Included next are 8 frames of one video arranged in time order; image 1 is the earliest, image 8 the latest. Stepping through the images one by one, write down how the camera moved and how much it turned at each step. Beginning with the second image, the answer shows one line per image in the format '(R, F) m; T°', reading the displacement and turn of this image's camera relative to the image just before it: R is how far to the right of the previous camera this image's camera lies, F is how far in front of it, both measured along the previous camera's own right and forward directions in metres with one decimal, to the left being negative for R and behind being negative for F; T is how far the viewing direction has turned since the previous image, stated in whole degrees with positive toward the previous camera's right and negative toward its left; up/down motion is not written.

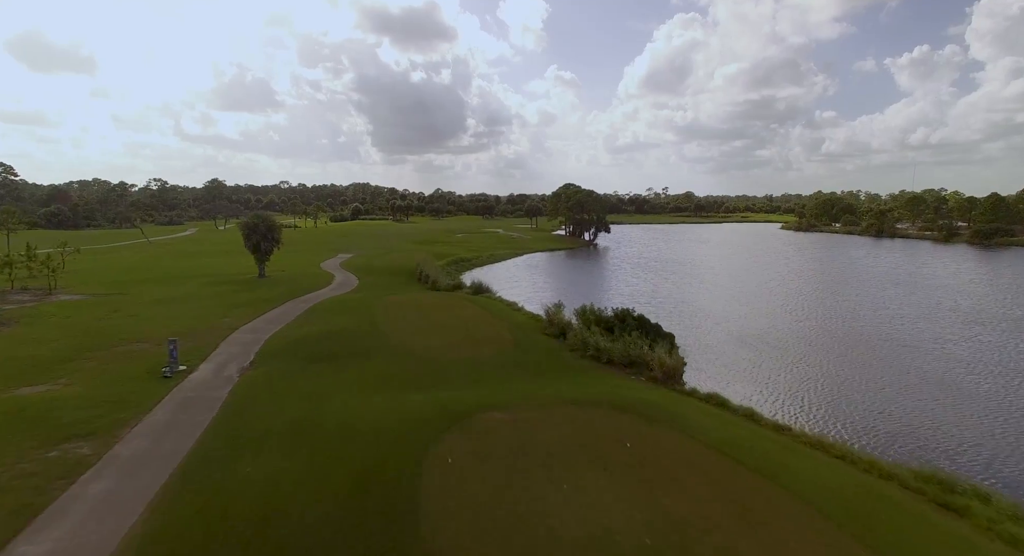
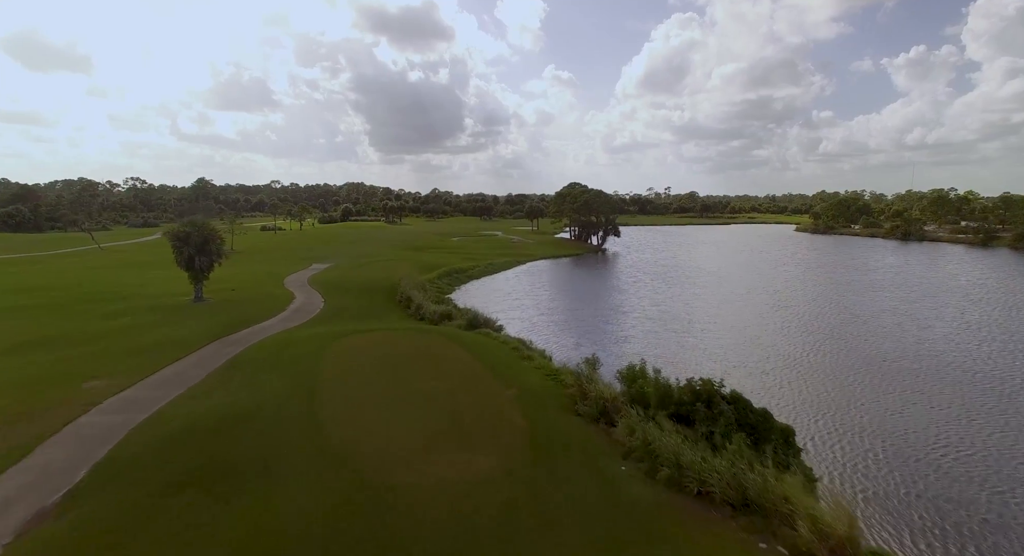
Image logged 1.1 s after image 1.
(-0.5, +10.6) m; 0°
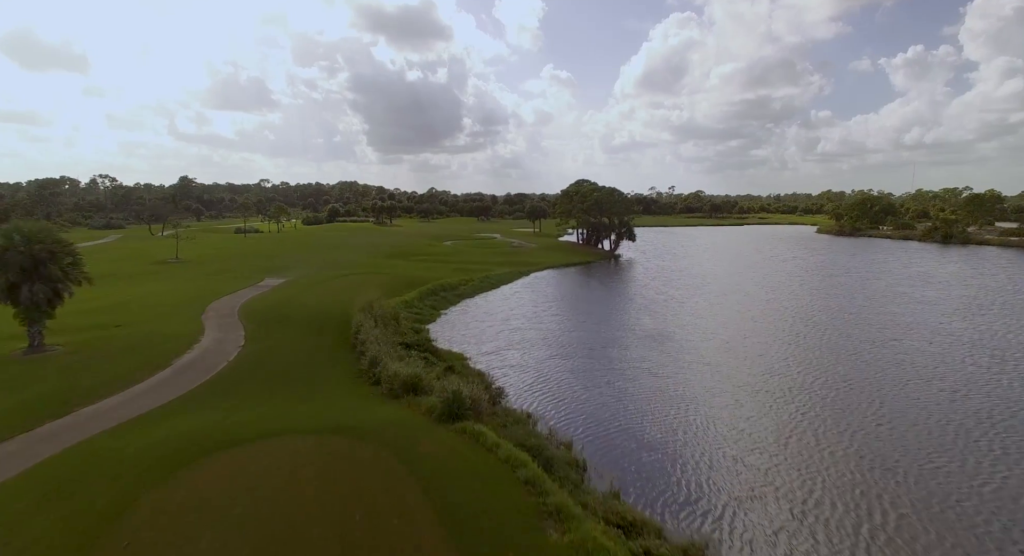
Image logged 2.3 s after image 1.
(-0.3, +13.6) m; 0°
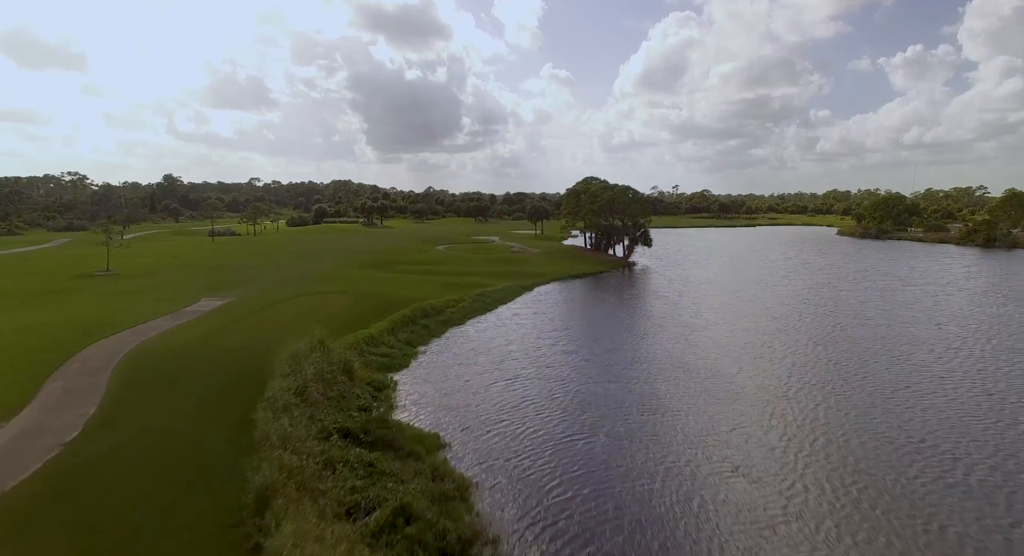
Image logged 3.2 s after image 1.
(-0.1, +11.7) m; 0°
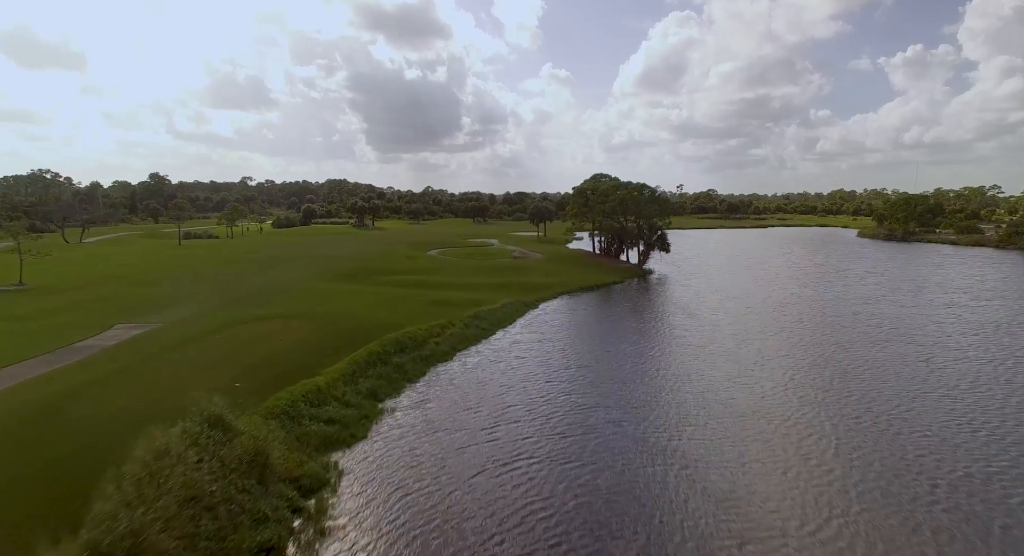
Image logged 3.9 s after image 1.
(-0.1, +9.9) m; 0°
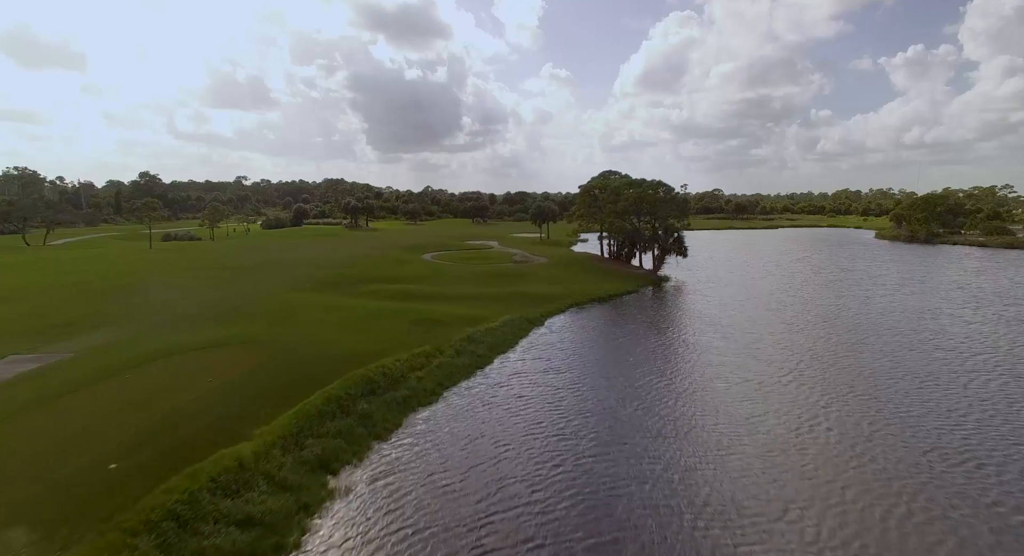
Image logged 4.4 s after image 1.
(-0.1, +7.5) m; 0°
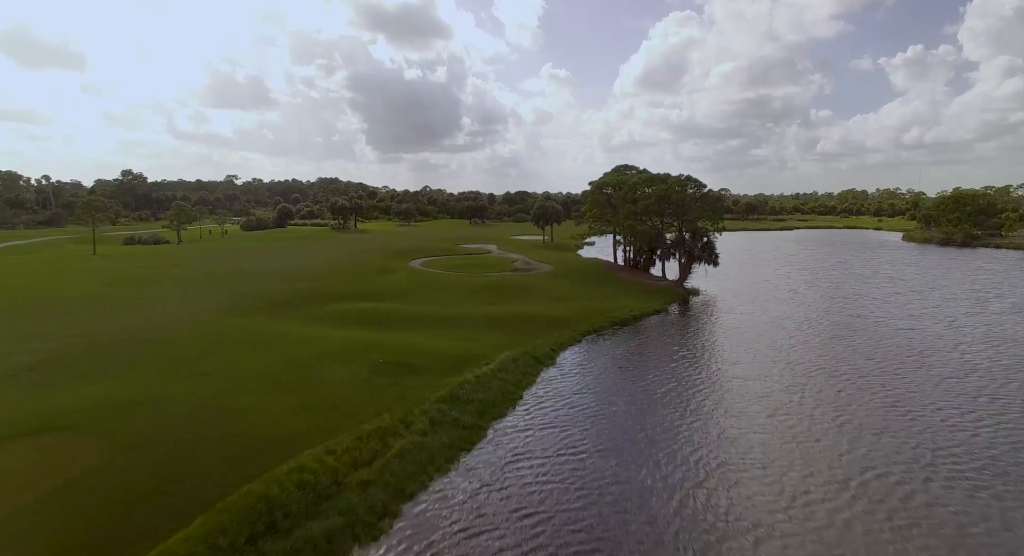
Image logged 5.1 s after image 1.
(-0.1, +11.0) m; 0°
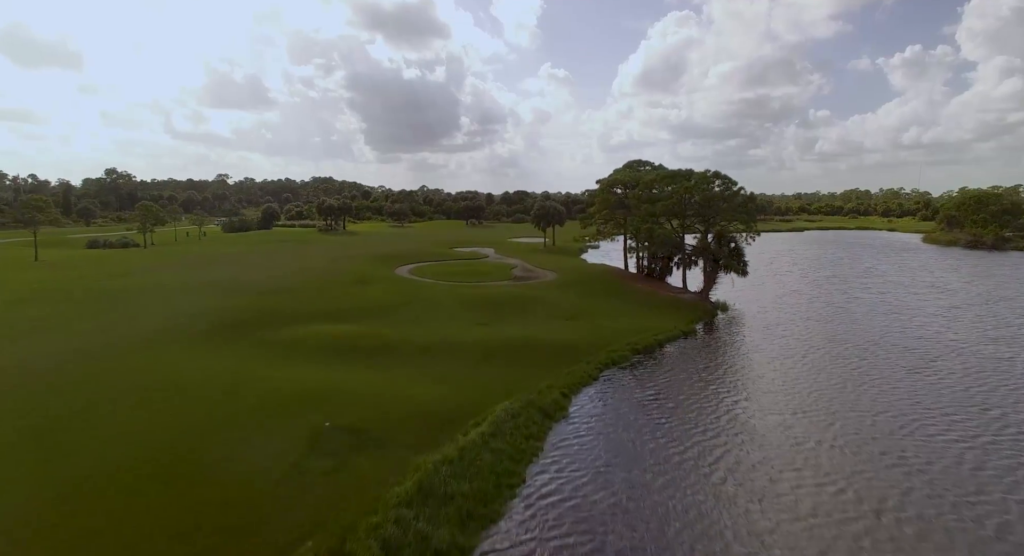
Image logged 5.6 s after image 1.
(0.0, +8.2) m; 0°
